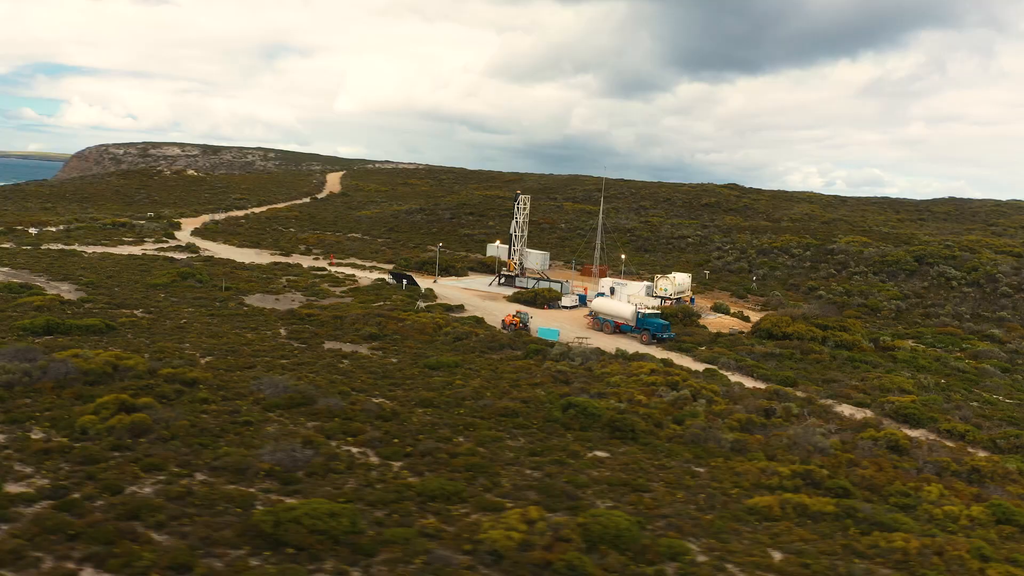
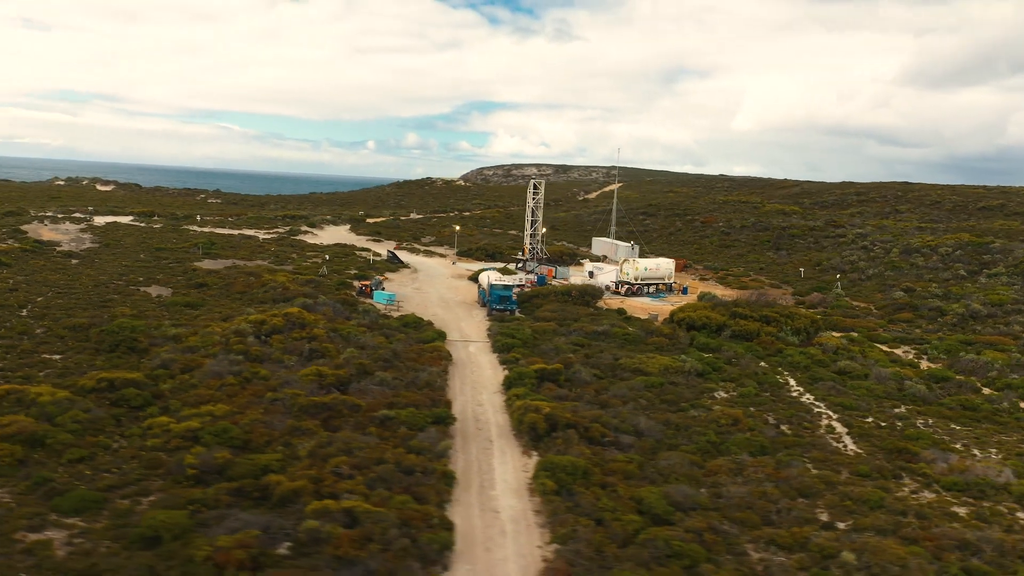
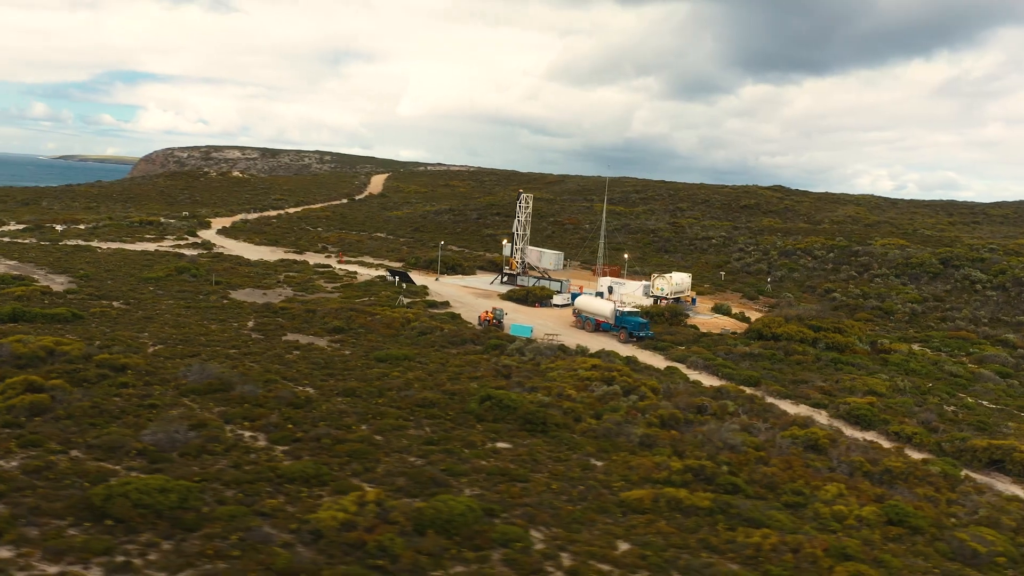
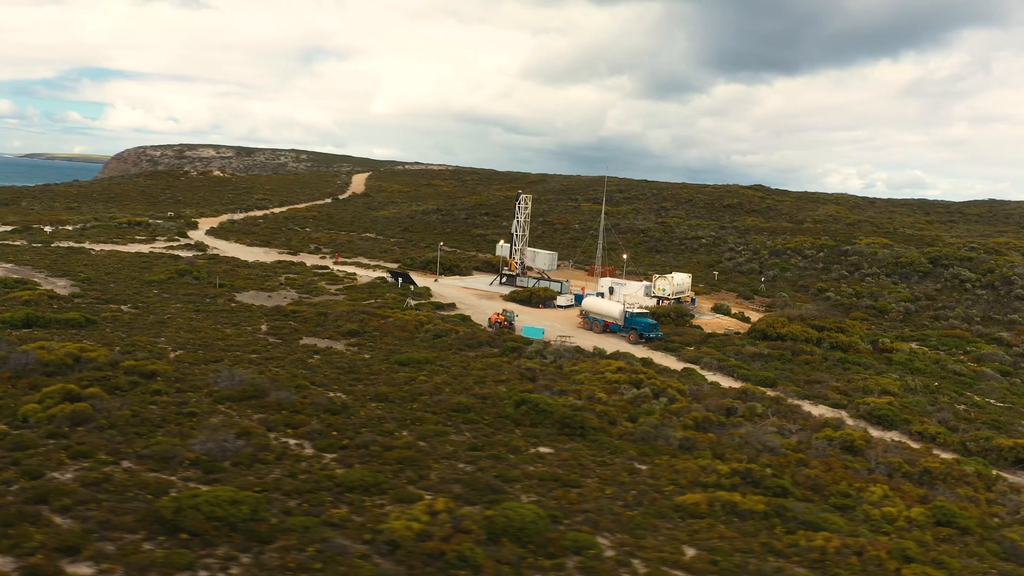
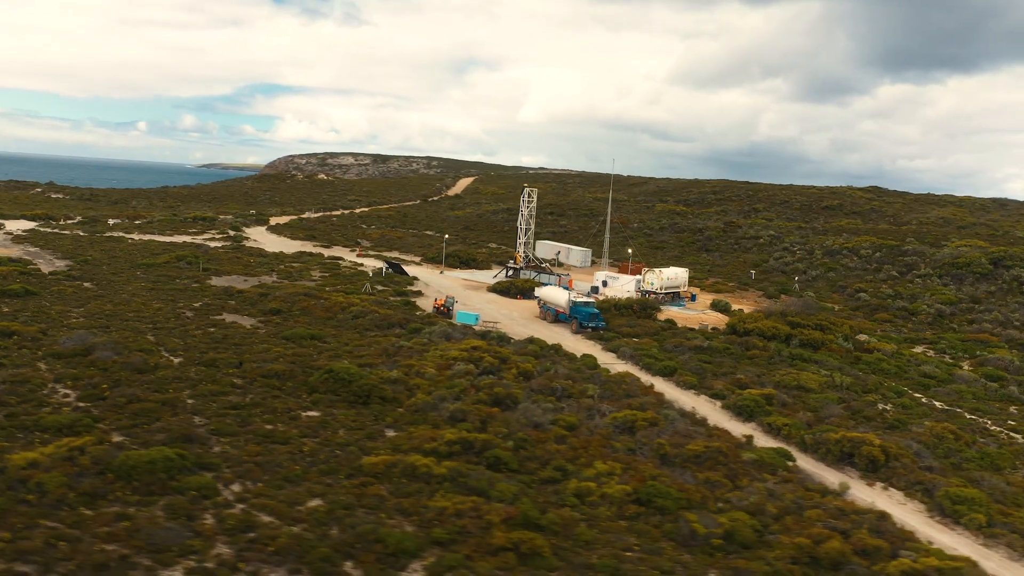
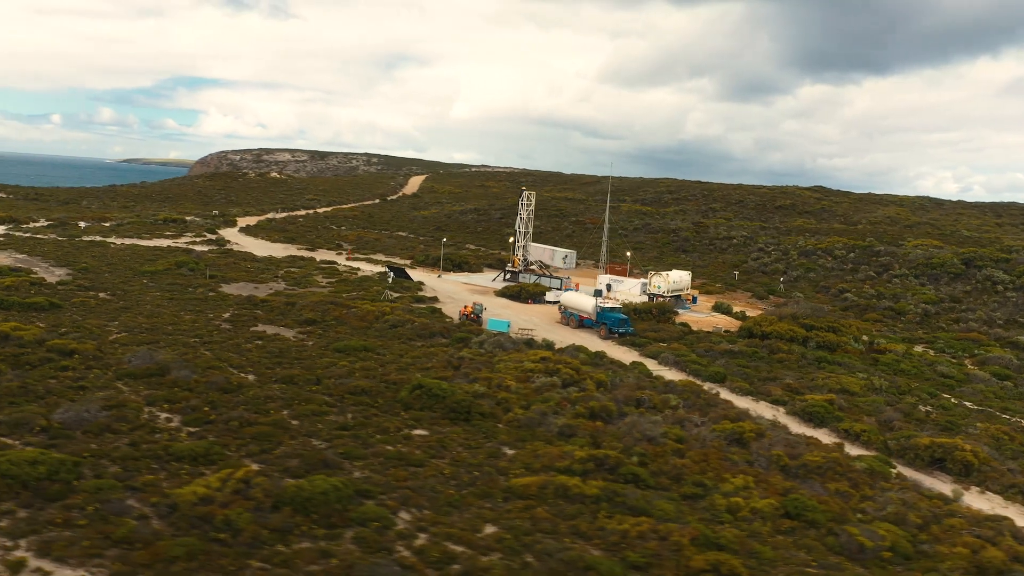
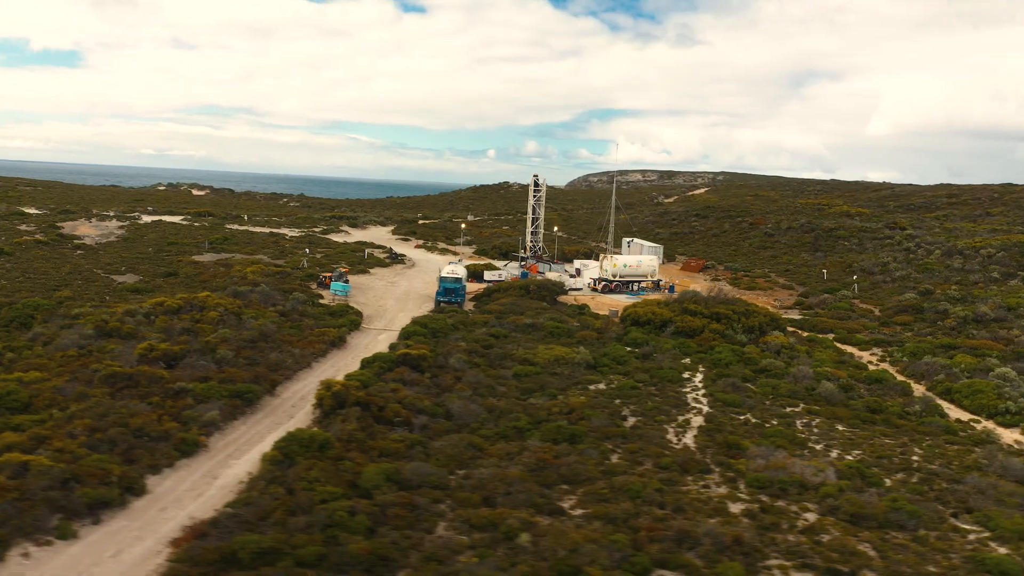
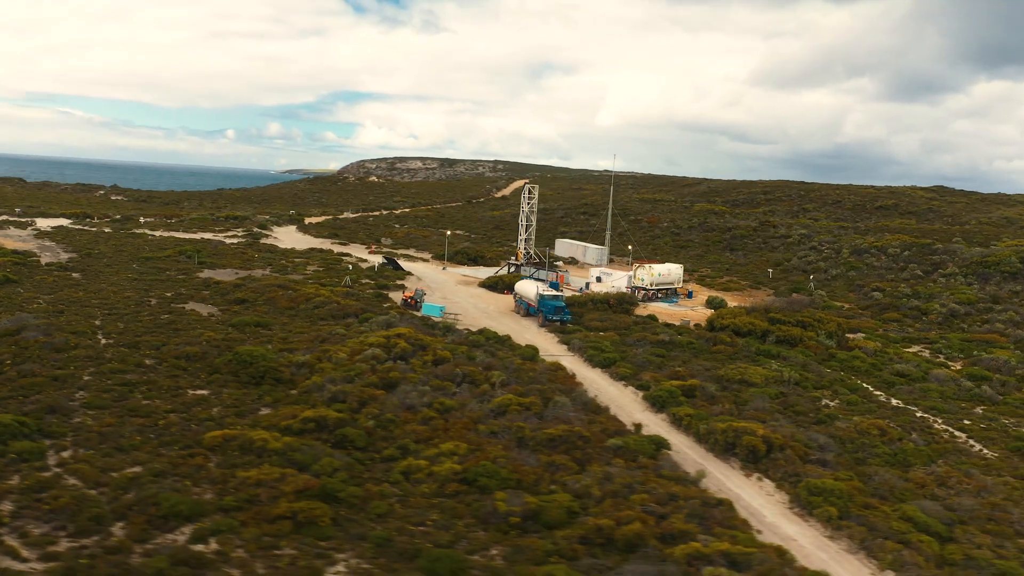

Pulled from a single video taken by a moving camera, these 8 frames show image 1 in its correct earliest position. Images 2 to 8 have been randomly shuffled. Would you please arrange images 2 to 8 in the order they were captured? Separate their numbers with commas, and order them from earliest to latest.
4, 3, 6, 5, 8, 2, 7
